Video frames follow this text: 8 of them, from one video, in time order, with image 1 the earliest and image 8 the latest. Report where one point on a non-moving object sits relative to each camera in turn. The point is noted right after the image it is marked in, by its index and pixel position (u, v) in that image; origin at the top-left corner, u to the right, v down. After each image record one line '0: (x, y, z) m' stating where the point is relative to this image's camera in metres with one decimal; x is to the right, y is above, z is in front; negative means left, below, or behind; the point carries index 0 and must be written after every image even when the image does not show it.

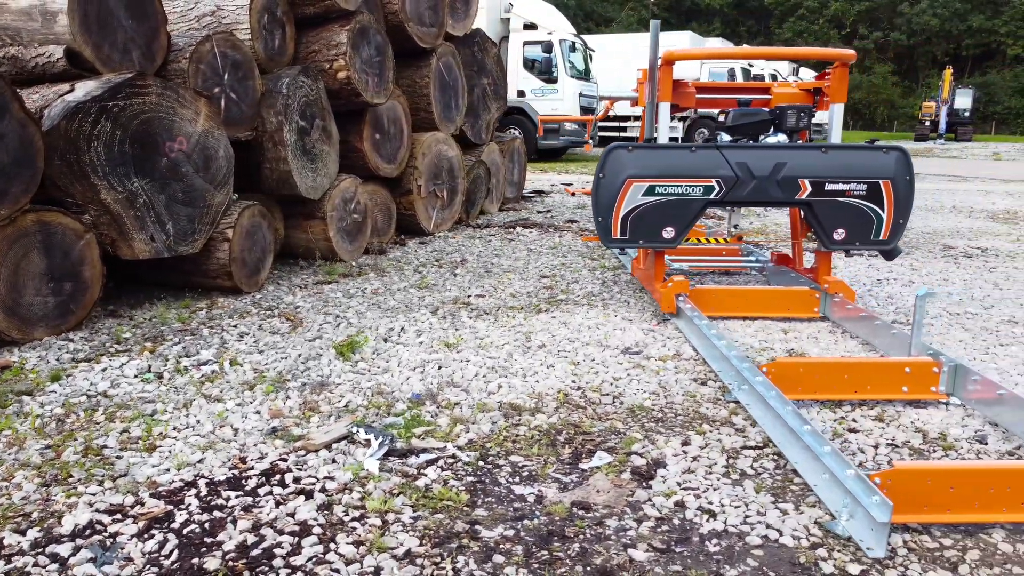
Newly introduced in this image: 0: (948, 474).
0: (+1.2, -0.5, +2.2) m
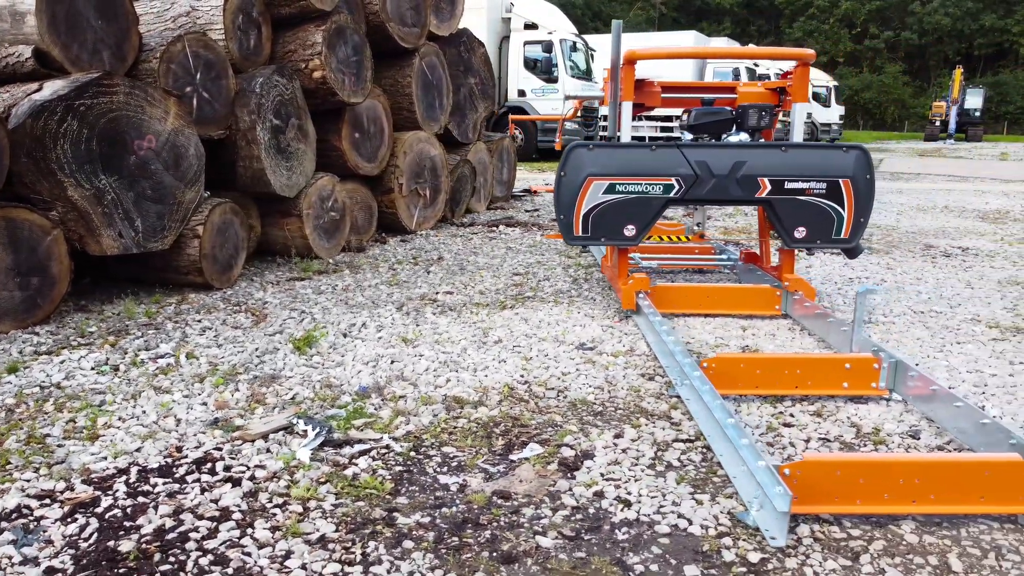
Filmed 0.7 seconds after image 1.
0: (+0.9, -0.5, +2.2) m
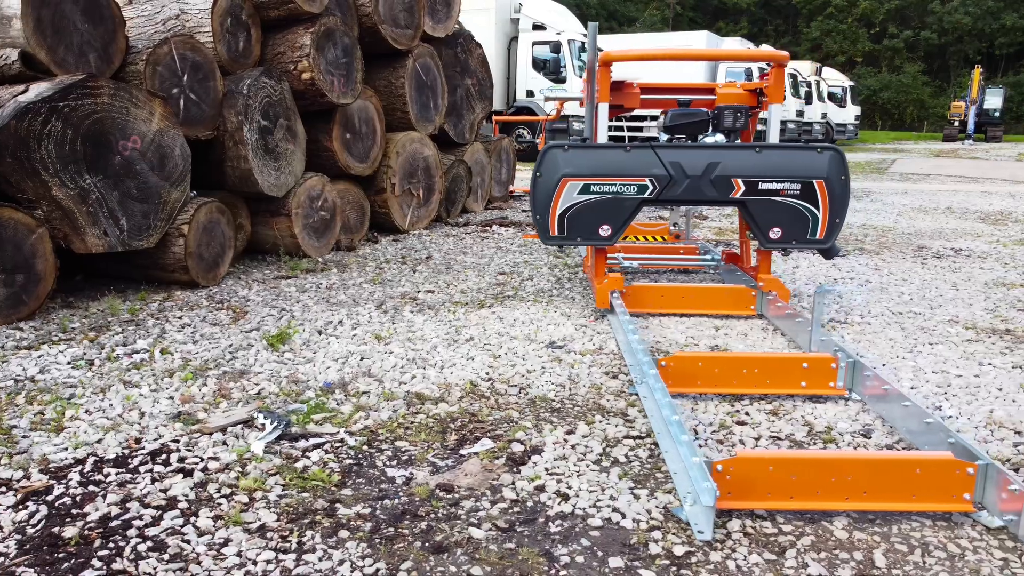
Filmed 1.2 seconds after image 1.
0: (+0.8, -0.5, +2.3) m
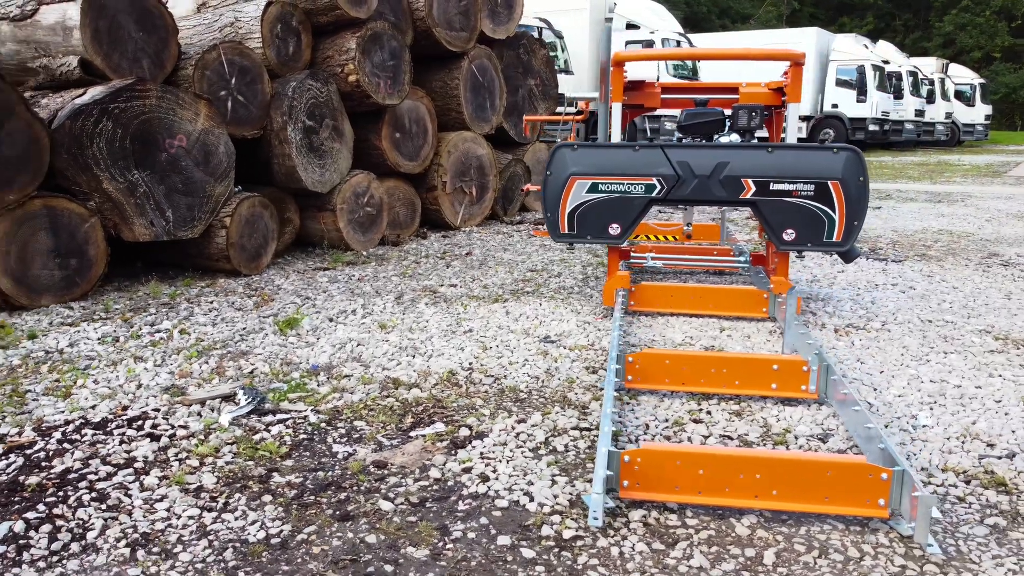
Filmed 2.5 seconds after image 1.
0: (+0.5, -0.5, +2.3) m
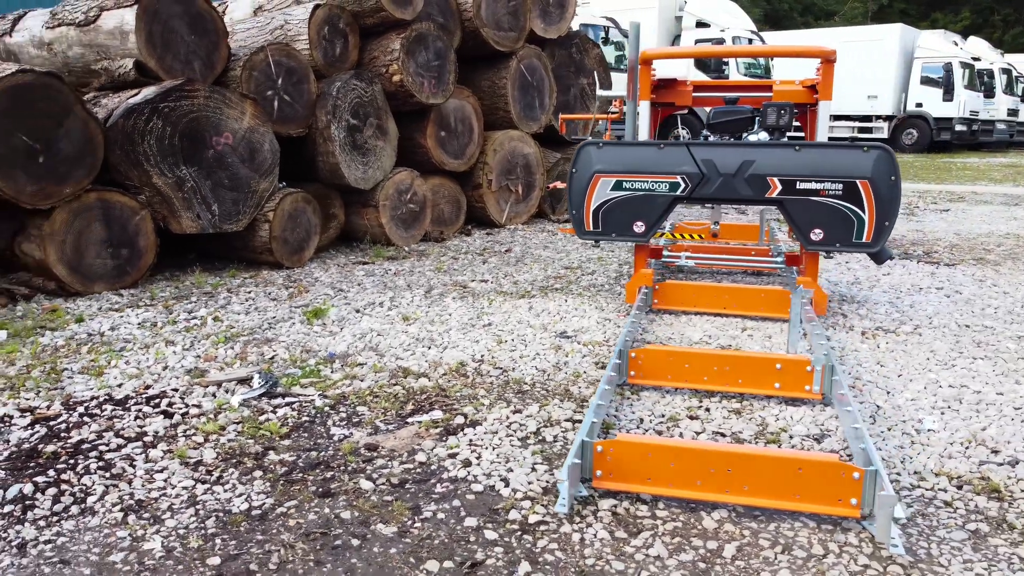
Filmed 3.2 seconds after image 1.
0: (+0.4, -0.5, +2.3) m
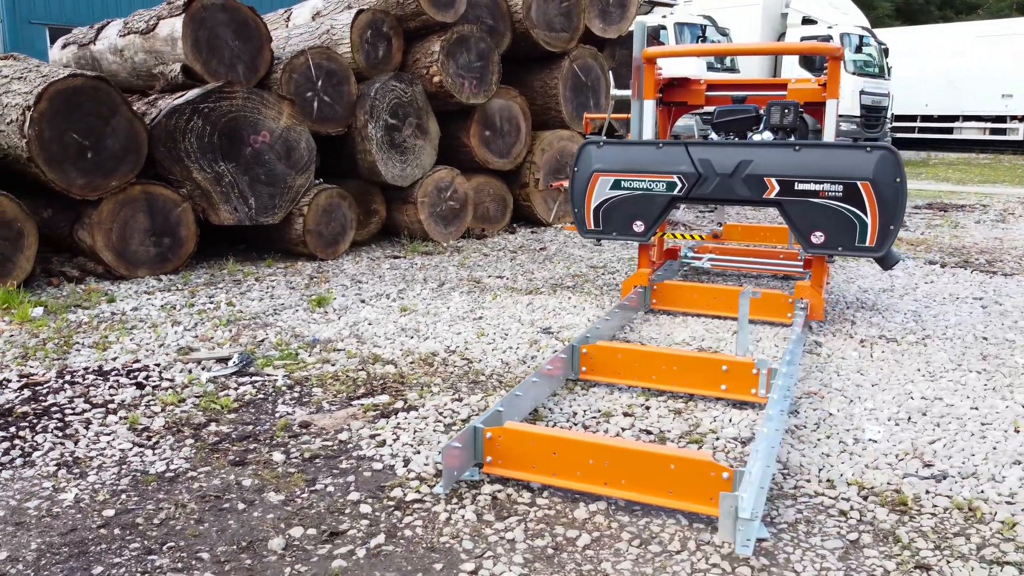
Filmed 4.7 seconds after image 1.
0: (+0.1, -0.4, +2.4) m
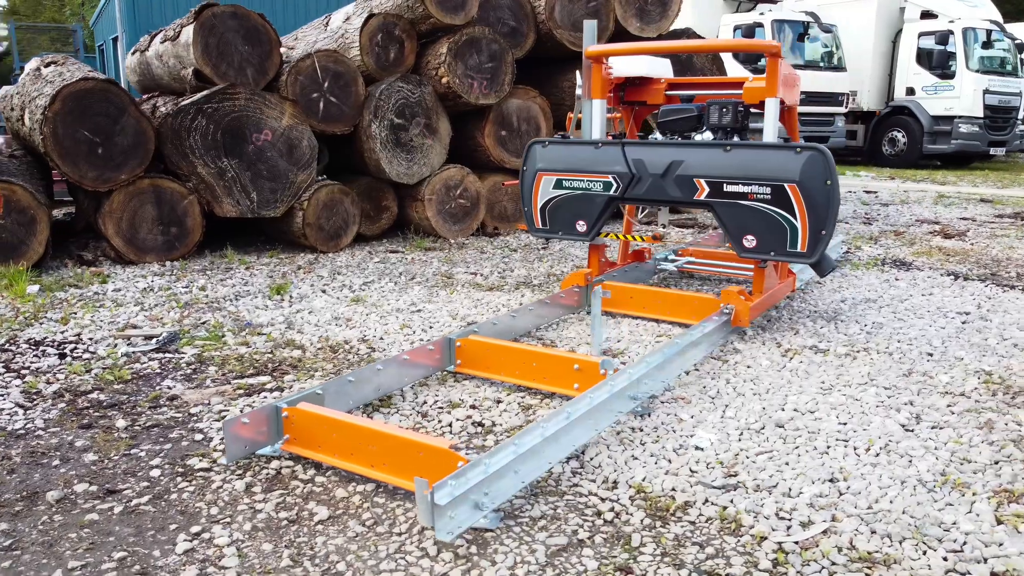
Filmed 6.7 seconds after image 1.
0: (-0.6, -0.4, +2.5) m
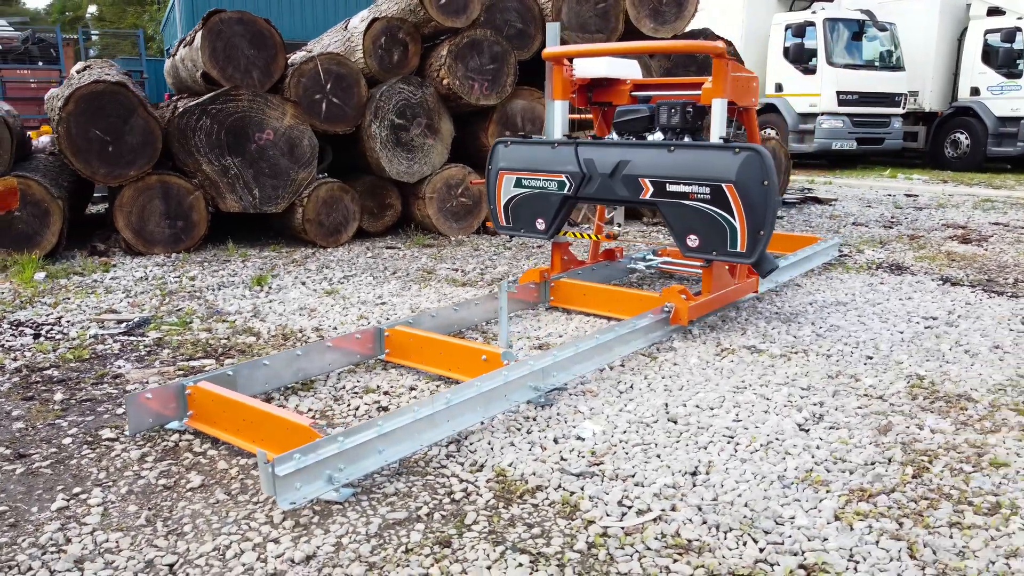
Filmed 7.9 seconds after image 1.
0: (-1.0, -0.4, +2.7) m
